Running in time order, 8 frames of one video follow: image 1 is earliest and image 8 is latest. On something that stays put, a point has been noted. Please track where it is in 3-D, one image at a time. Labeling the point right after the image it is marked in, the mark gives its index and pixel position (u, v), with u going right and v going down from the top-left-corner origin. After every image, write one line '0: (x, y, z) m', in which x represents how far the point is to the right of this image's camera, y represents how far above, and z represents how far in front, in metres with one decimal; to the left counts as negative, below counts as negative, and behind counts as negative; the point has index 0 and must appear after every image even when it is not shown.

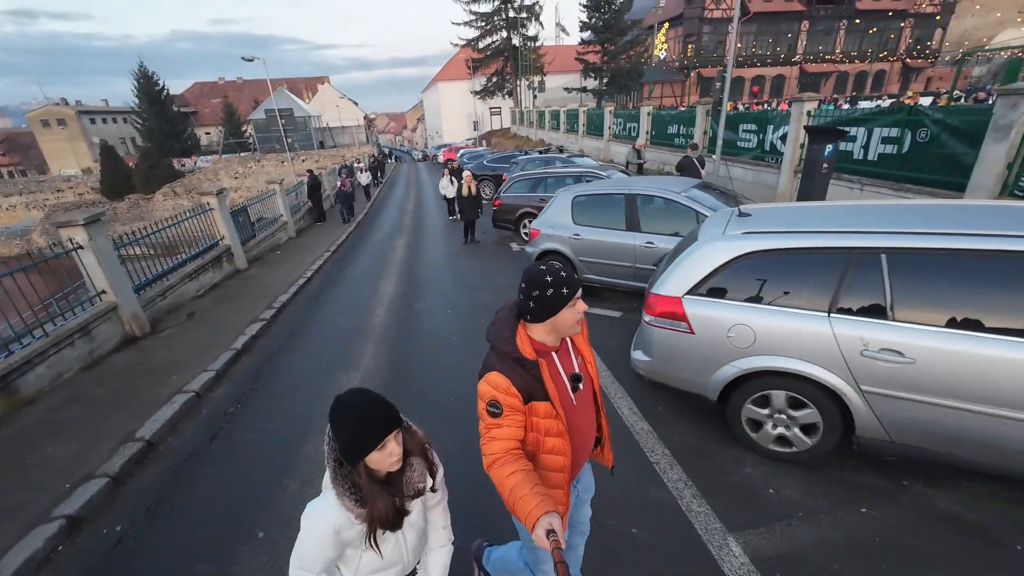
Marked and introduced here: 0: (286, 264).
0: (-5.3, +0.6, +10.0) m
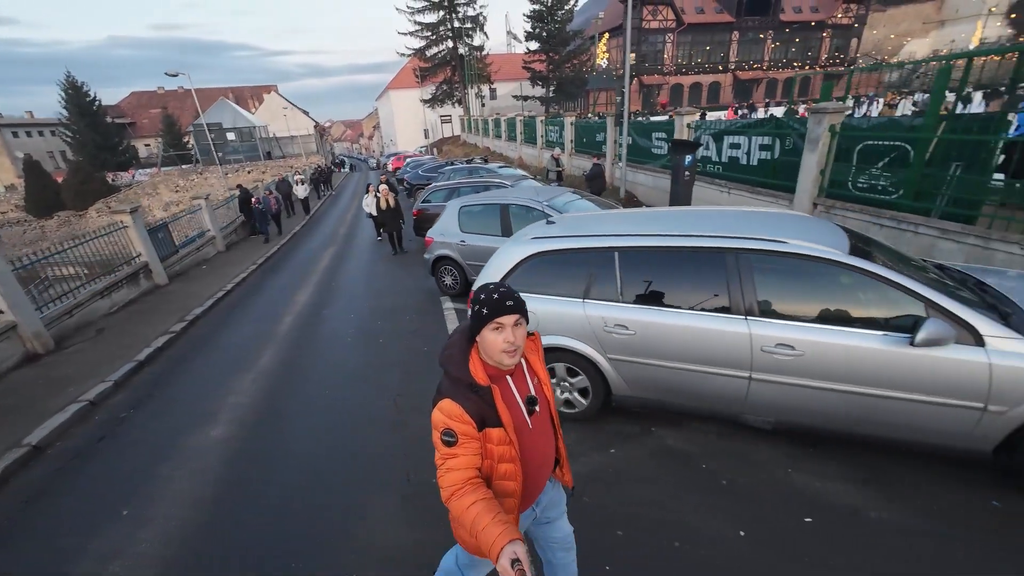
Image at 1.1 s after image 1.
0: (-7.3, +0.2, +10.2) m
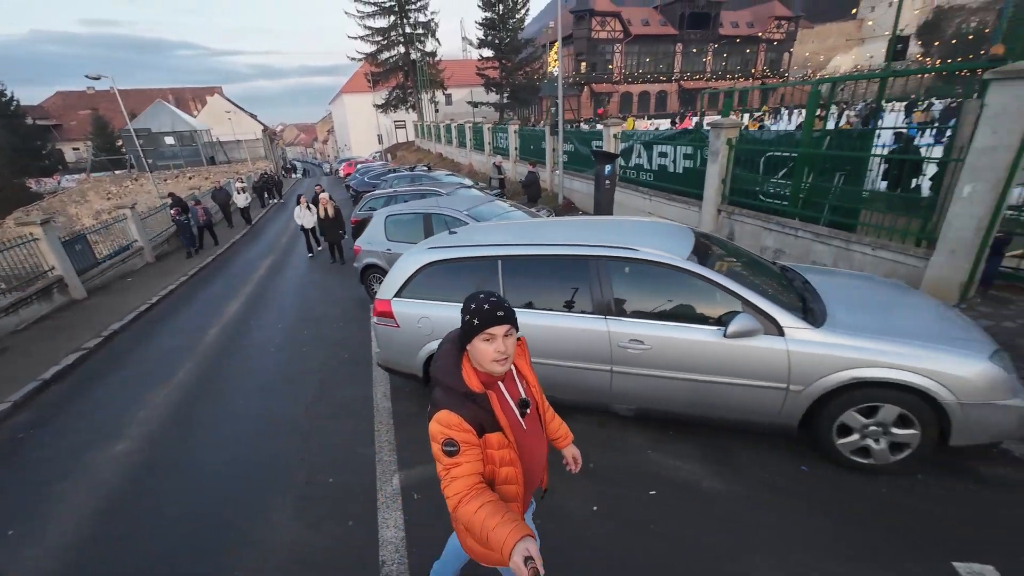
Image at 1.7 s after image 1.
0: (-8.7, -0.1, +9.8) m
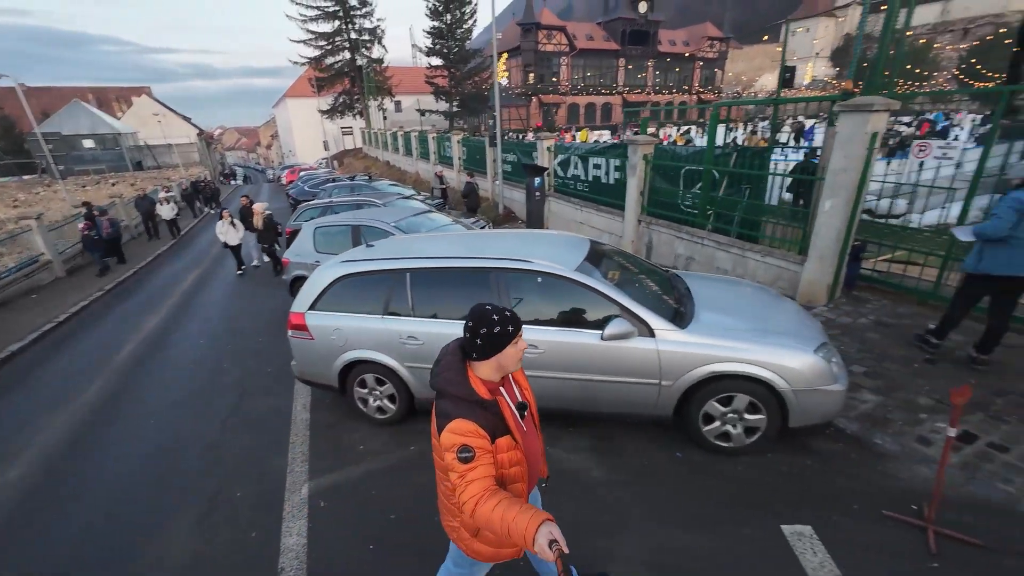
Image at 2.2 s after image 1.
0: (-10.1, -0.4, +9.1) m
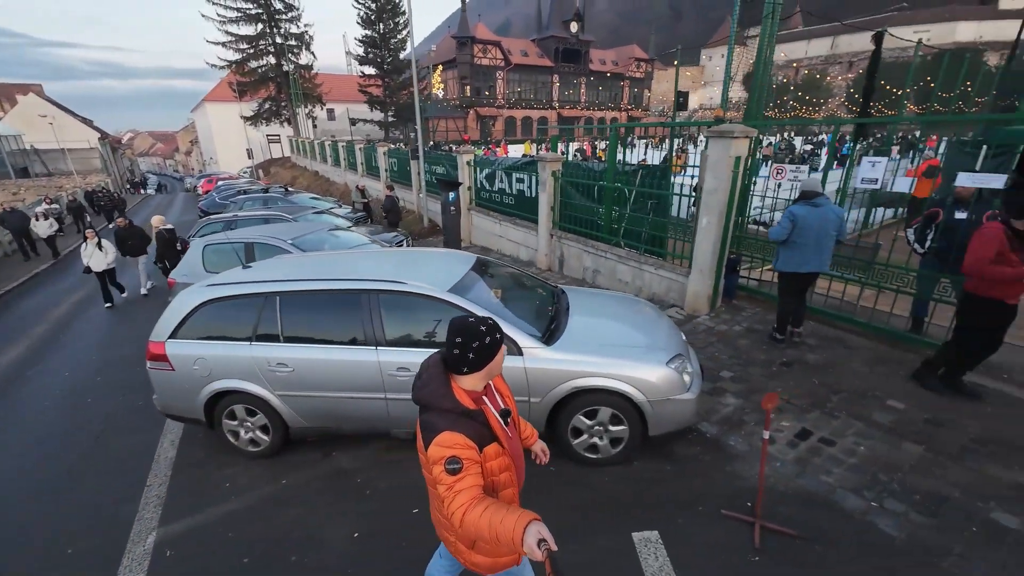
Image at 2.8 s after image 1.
0: (-11.7, -1.0, +7.7) m
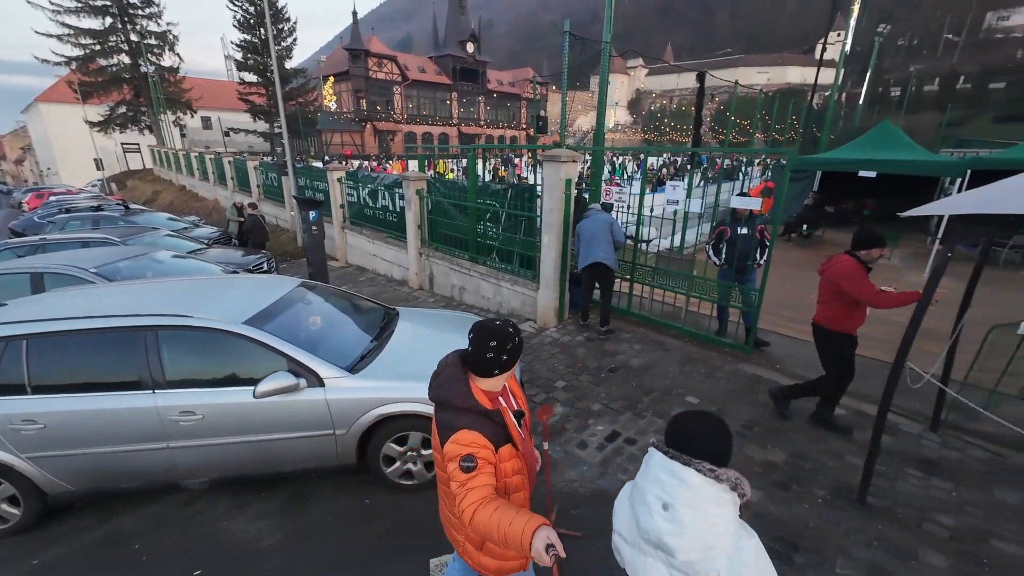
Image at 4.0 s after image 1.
0: (-13.8, -1.8, +5.1) m
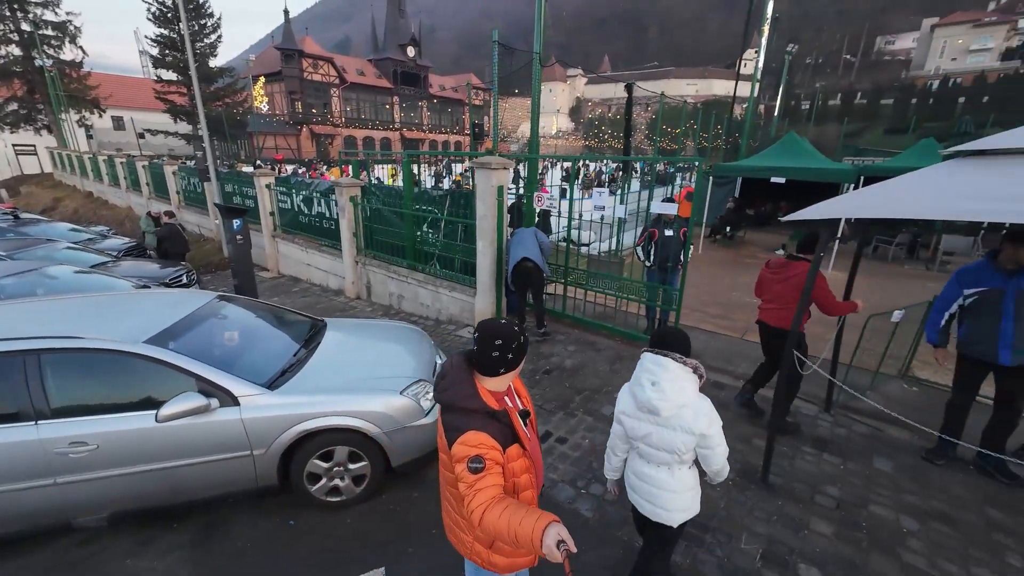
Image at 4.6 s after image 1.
0: (-14.4, -2.3, +3.4) m
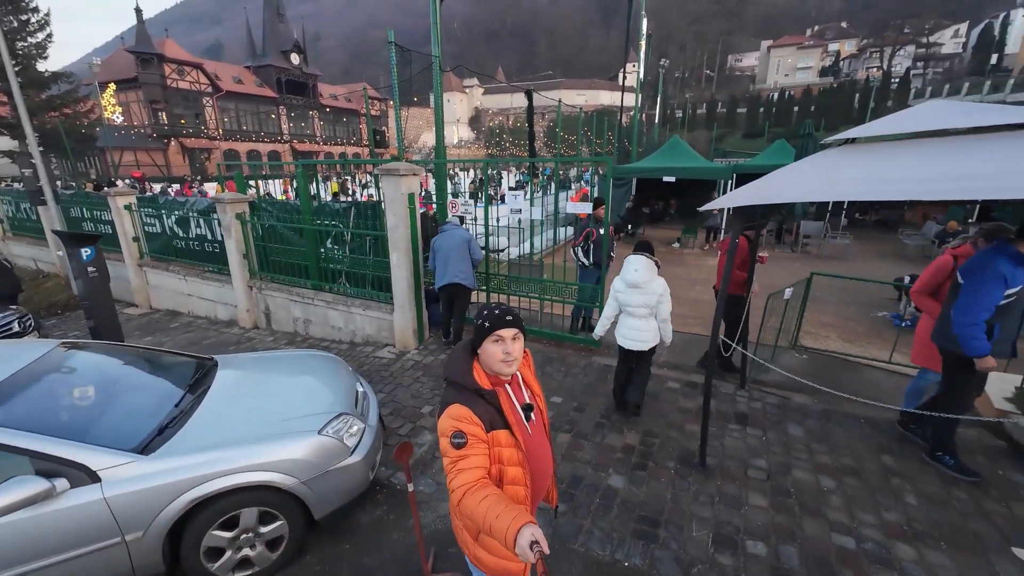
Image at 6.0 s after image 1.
0: (-14.4, -3.6, +0.3) m
